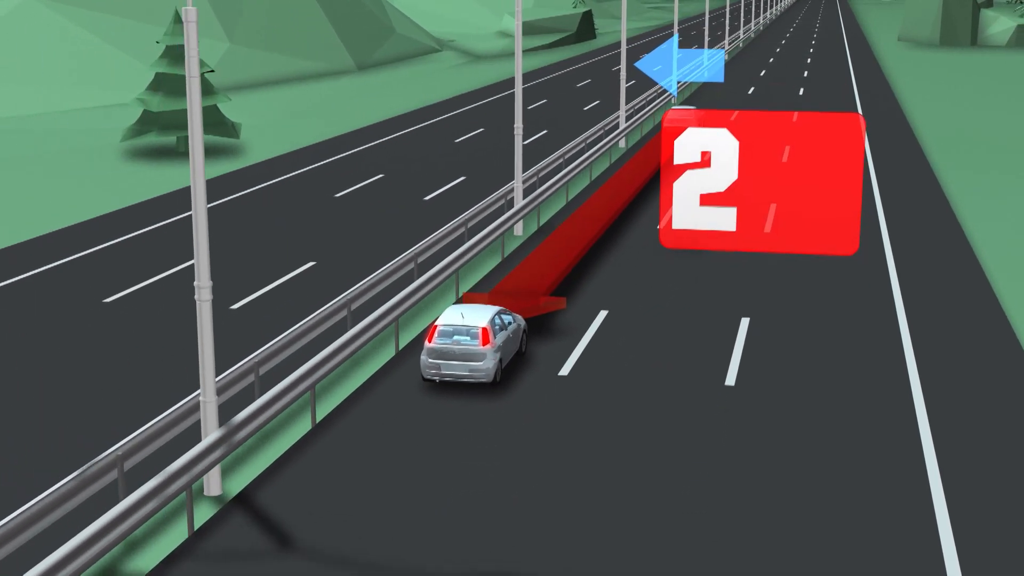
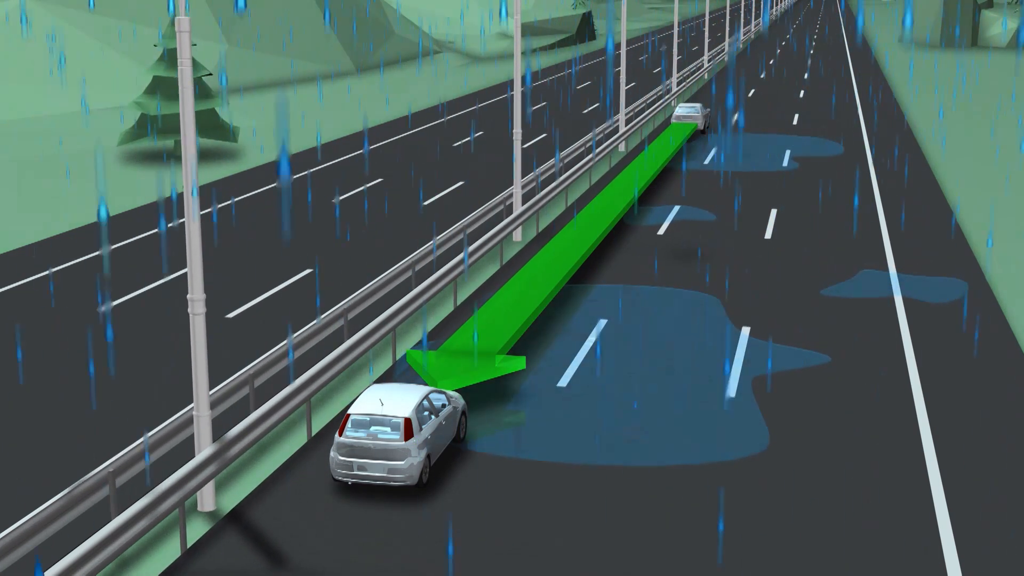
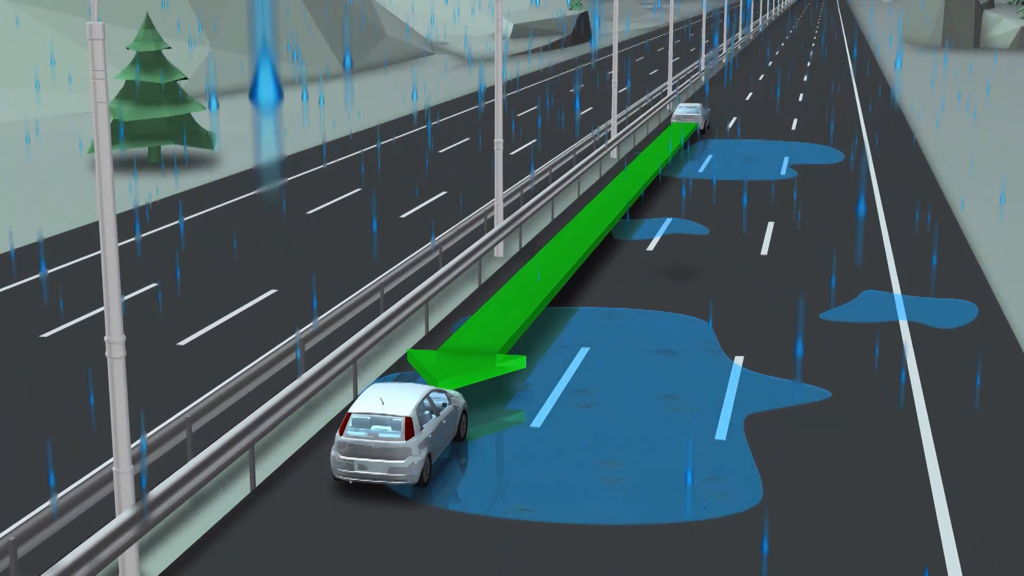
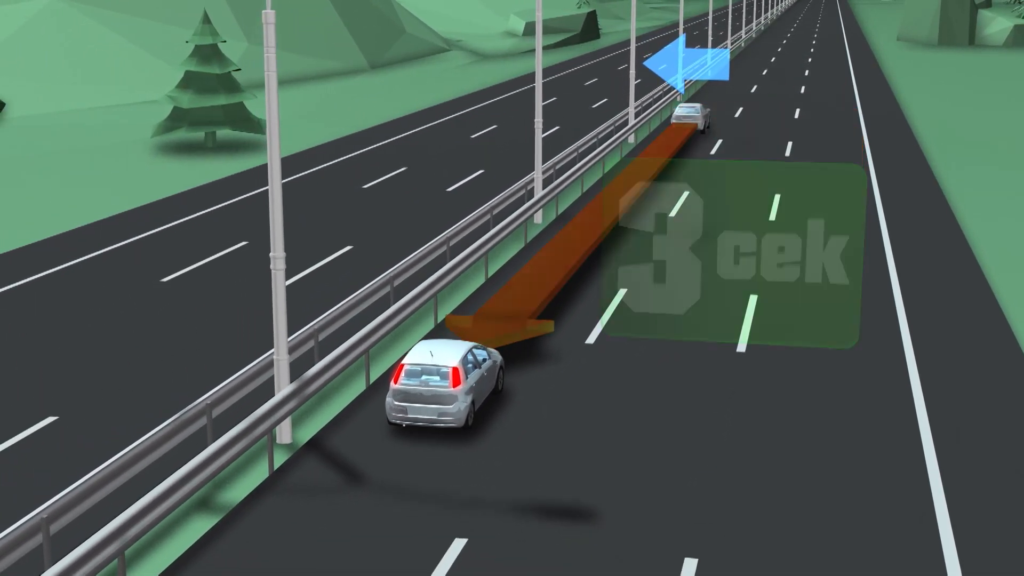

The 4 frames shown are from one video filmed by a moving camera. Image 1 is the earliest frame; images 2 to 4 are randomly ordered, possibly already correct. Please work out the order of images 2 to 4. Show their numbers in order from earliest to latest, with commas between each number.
4, 2, 3
